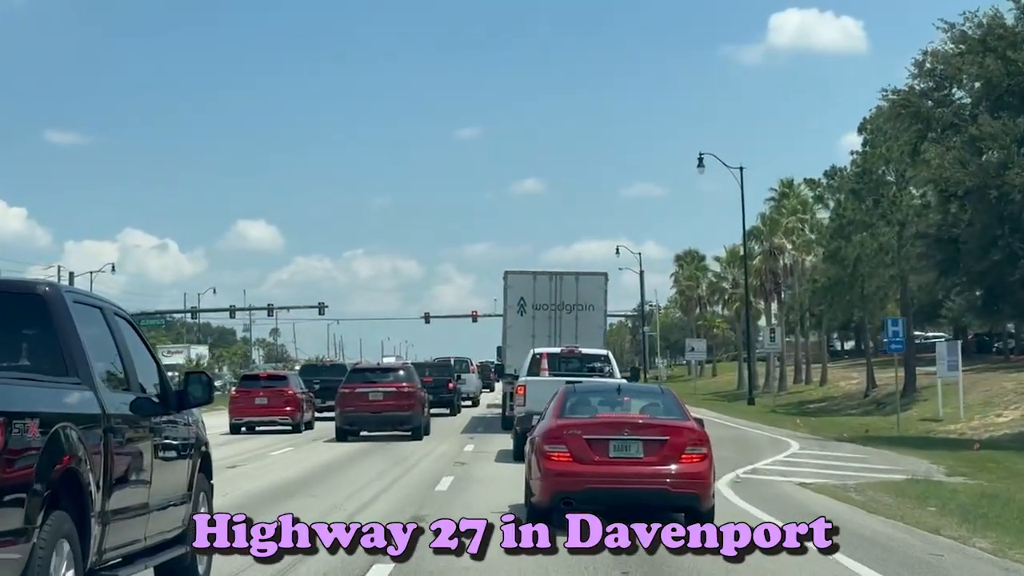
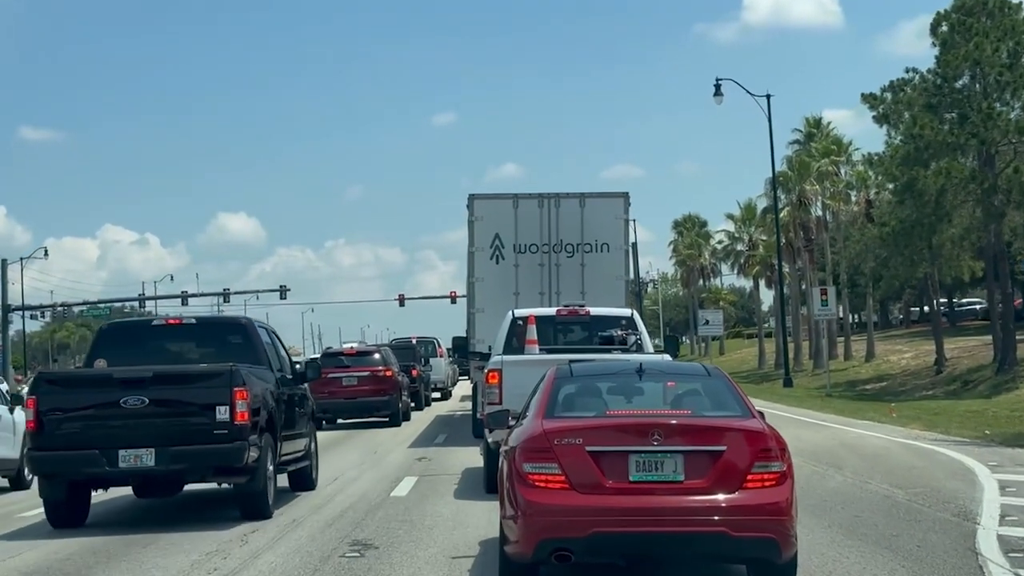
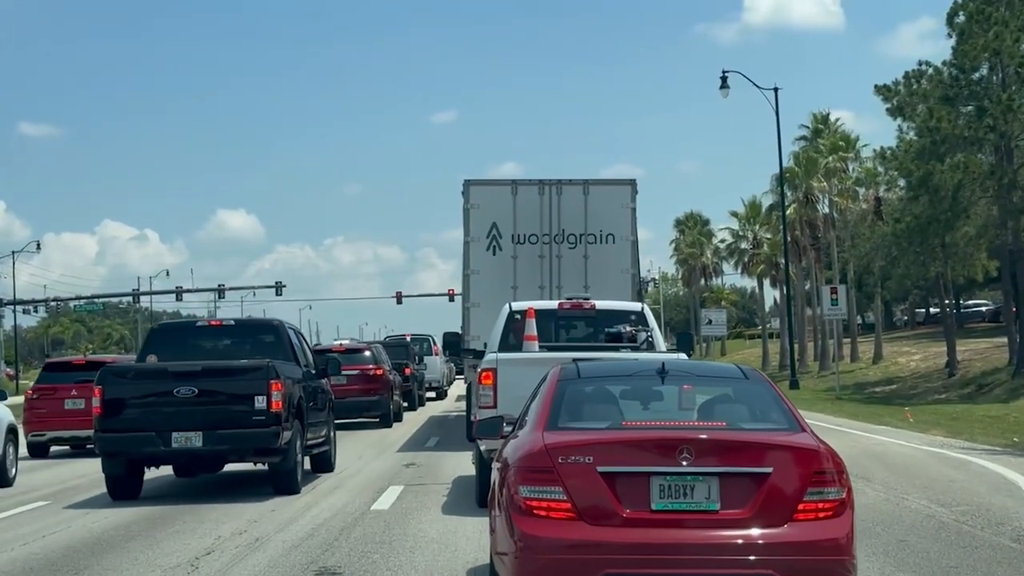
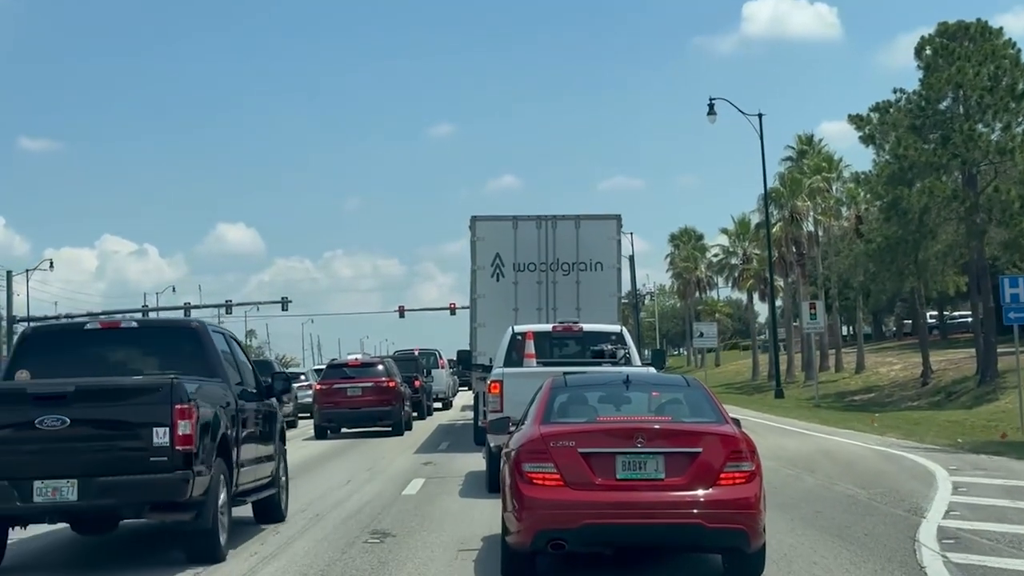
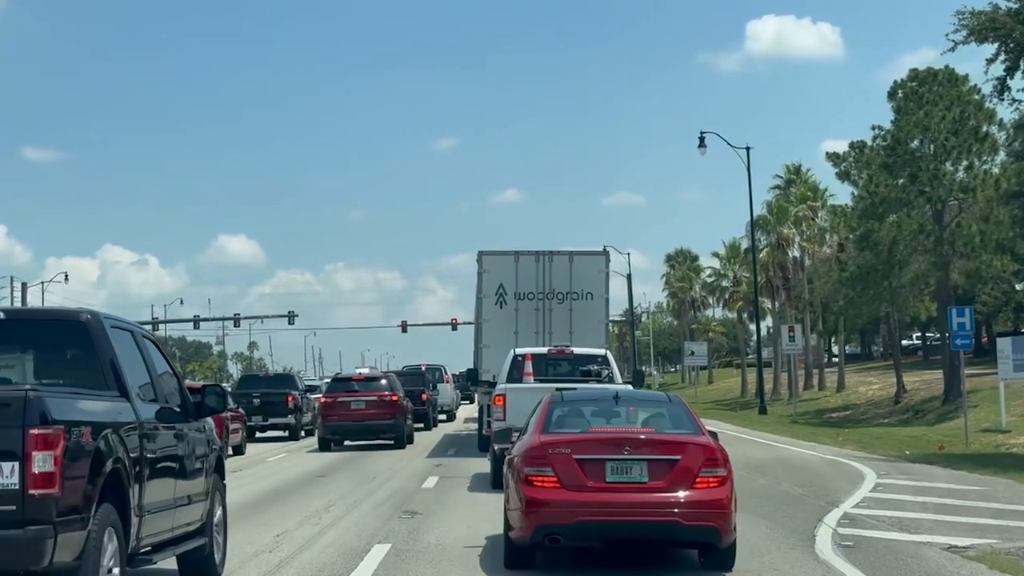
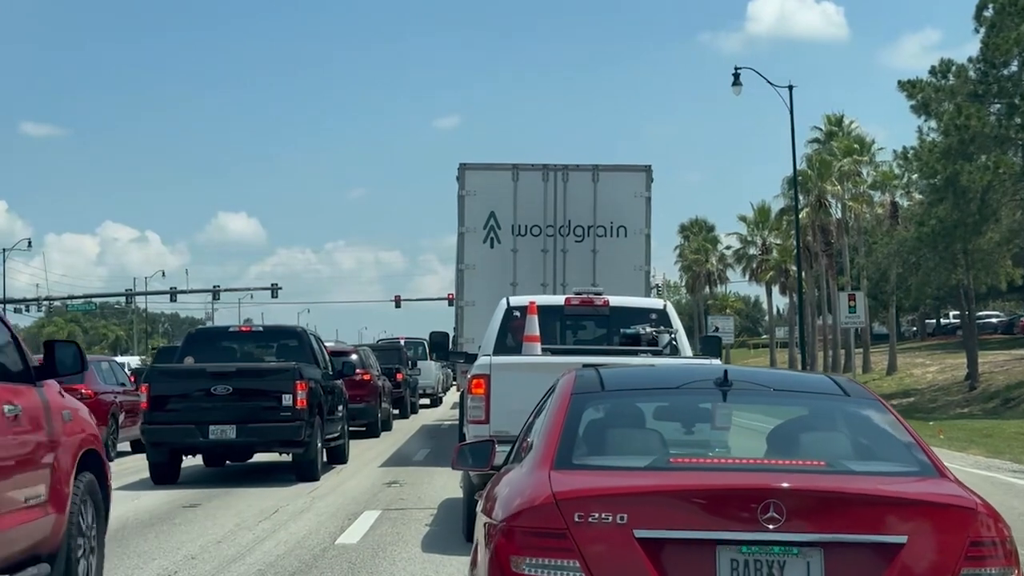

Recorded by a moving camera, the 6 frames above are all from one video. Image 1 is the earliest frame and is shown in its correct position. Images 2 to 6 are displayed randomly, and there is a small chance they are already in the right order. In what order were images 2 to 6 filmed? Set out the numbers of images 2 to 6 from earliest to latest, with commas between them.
5, 4, 2, 3, 6
